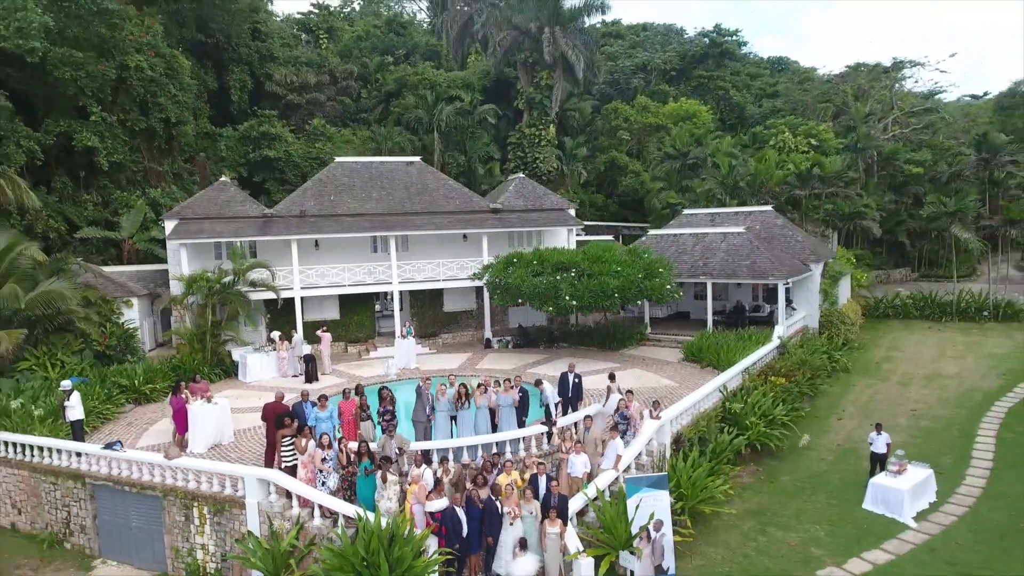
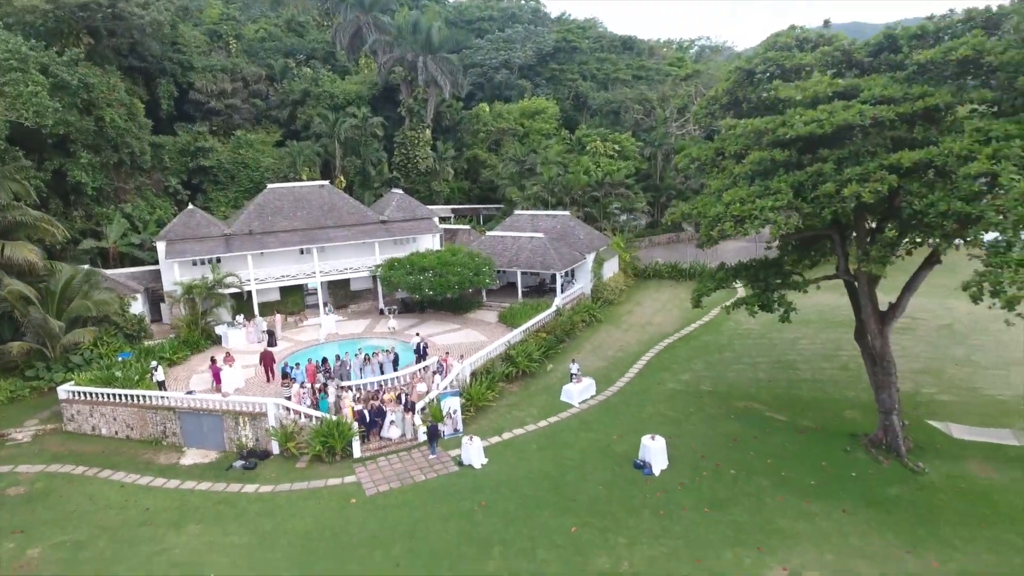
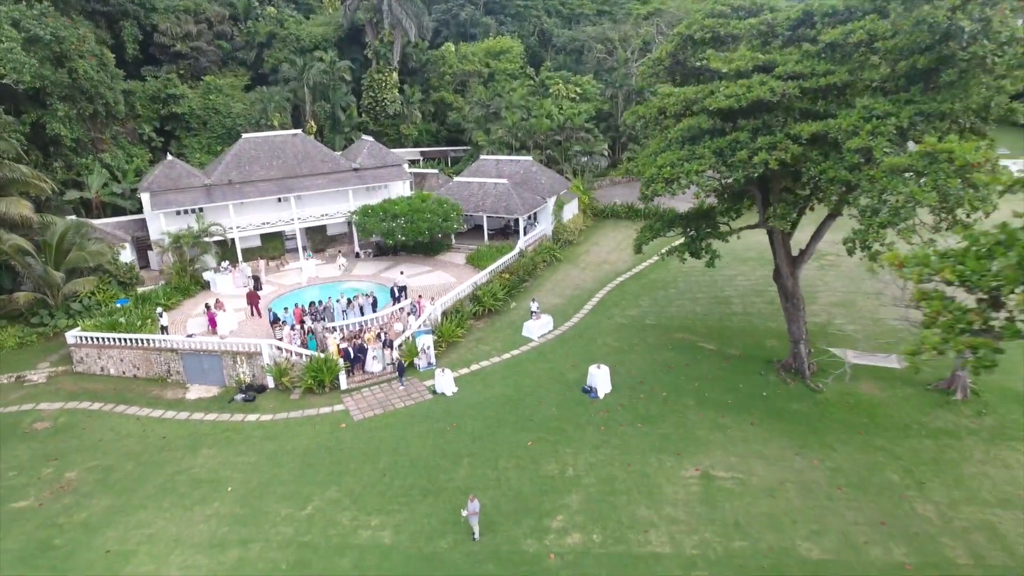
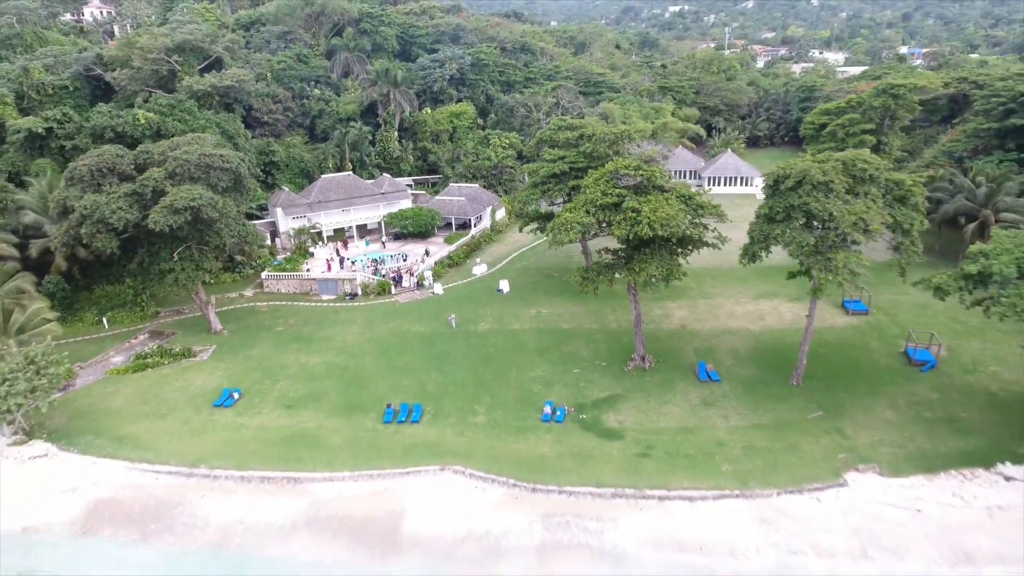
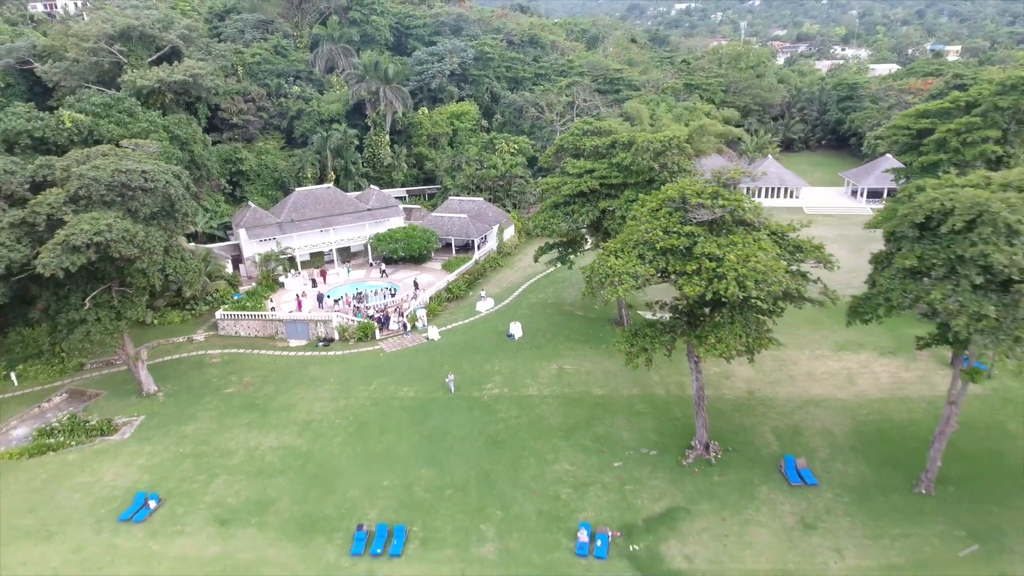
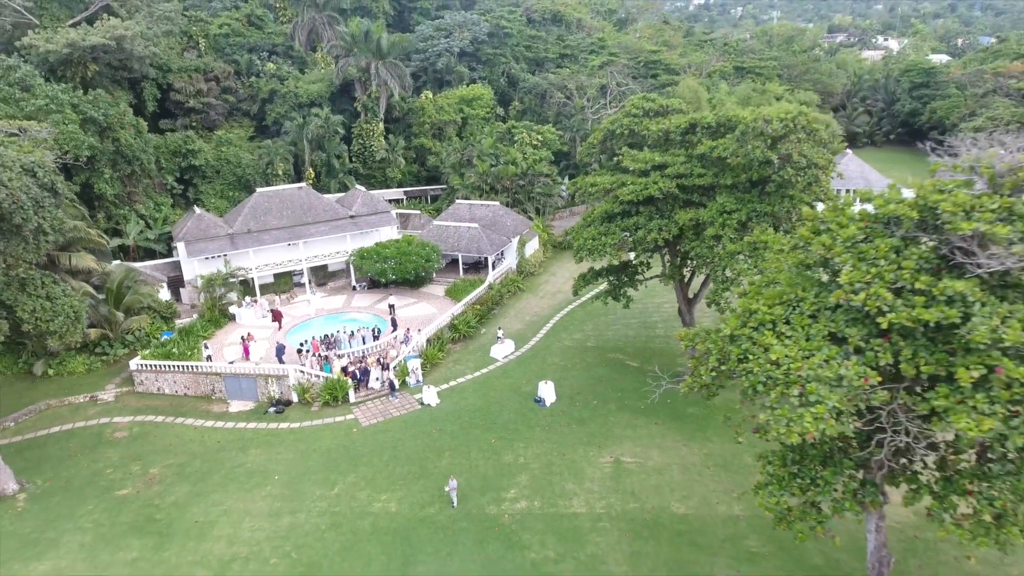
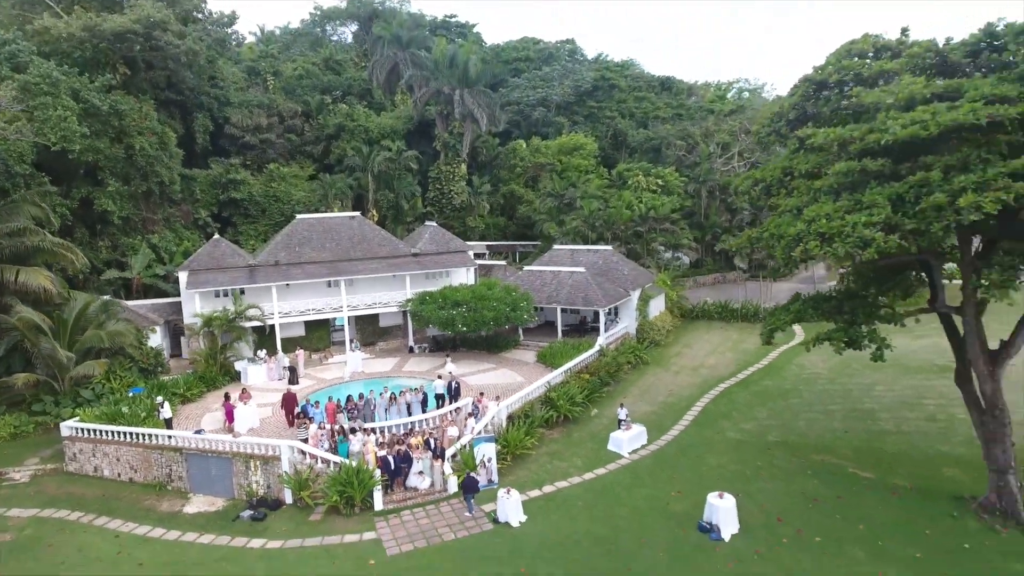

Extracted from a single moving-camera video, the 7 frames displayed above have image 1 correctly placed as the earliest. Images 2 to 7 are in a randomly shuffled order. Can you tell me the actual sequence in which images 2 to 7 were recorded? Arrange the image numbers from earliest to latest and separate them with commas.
7, 2, 3, 6, 5, 4
